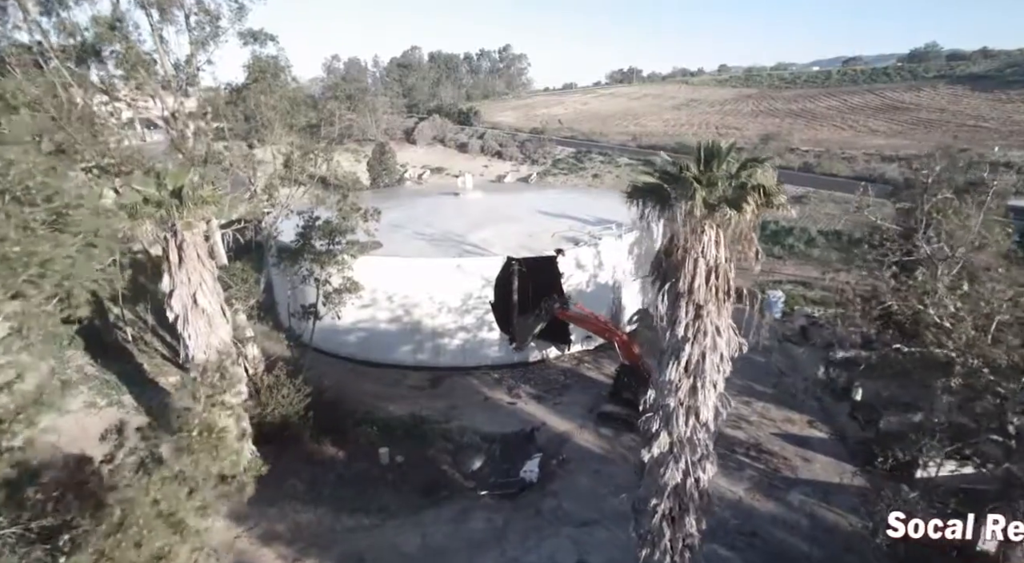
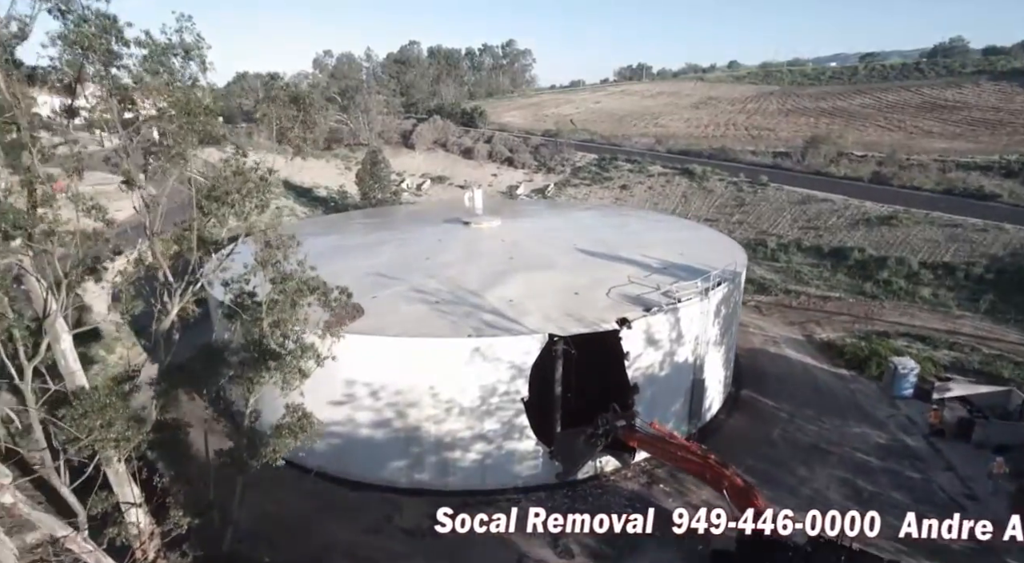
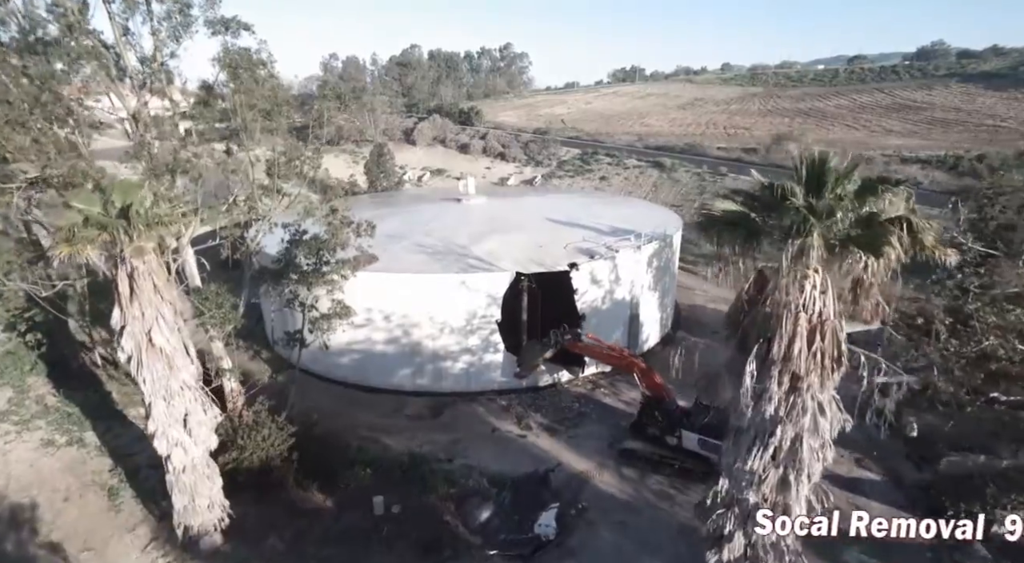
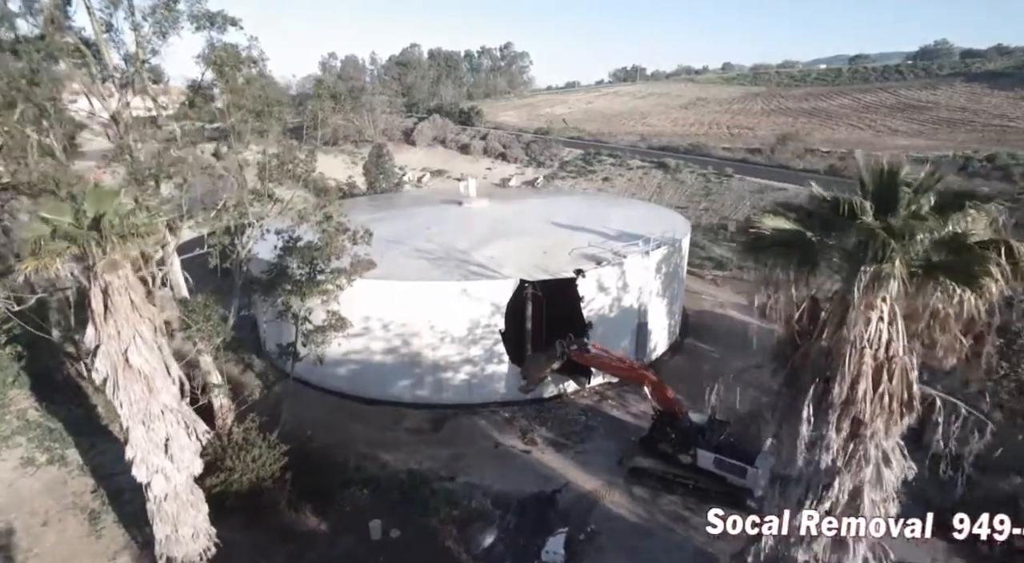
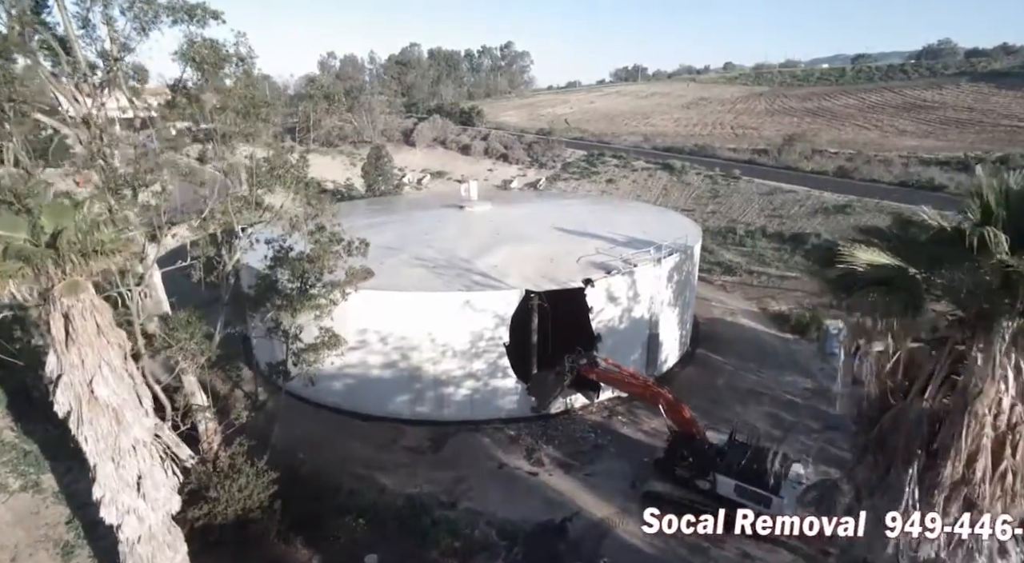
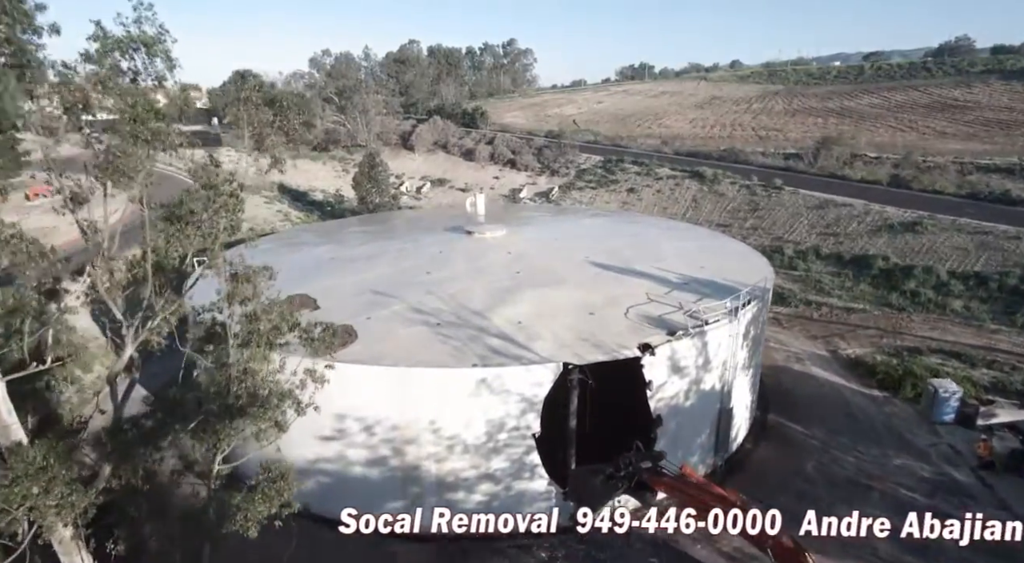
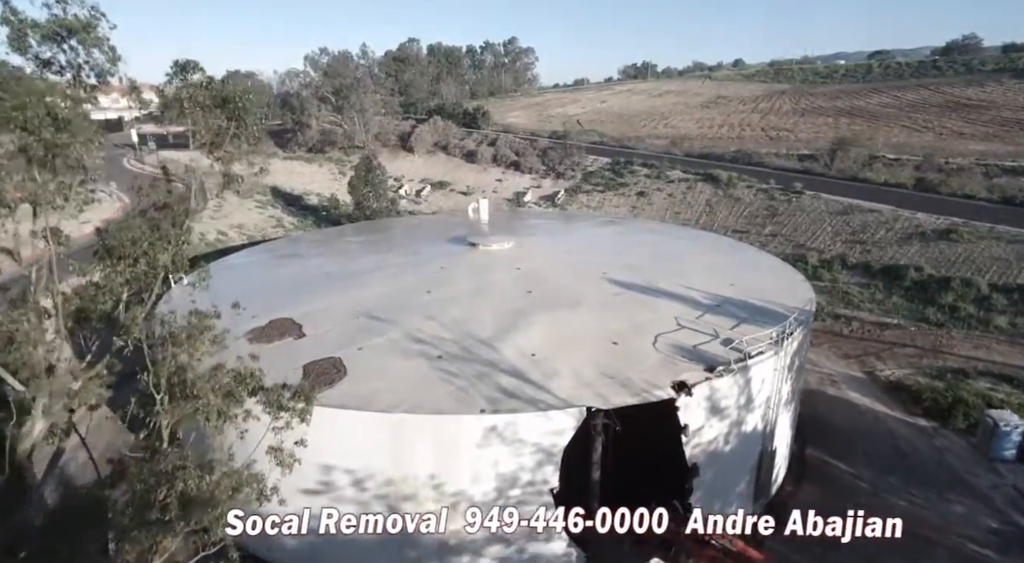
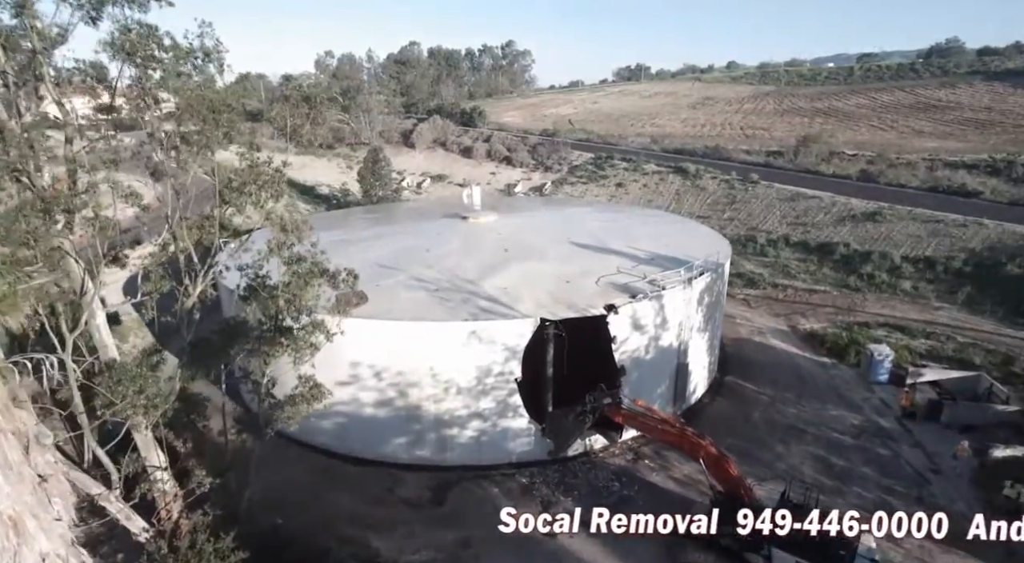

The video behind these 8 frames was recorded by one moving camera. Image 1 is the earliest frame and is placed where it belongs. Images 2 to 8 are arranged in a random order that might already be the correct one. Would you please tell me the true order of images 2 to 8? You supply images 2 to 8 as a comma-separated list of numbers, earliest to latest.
3, 4, 5, 8, 2, 6, 7
